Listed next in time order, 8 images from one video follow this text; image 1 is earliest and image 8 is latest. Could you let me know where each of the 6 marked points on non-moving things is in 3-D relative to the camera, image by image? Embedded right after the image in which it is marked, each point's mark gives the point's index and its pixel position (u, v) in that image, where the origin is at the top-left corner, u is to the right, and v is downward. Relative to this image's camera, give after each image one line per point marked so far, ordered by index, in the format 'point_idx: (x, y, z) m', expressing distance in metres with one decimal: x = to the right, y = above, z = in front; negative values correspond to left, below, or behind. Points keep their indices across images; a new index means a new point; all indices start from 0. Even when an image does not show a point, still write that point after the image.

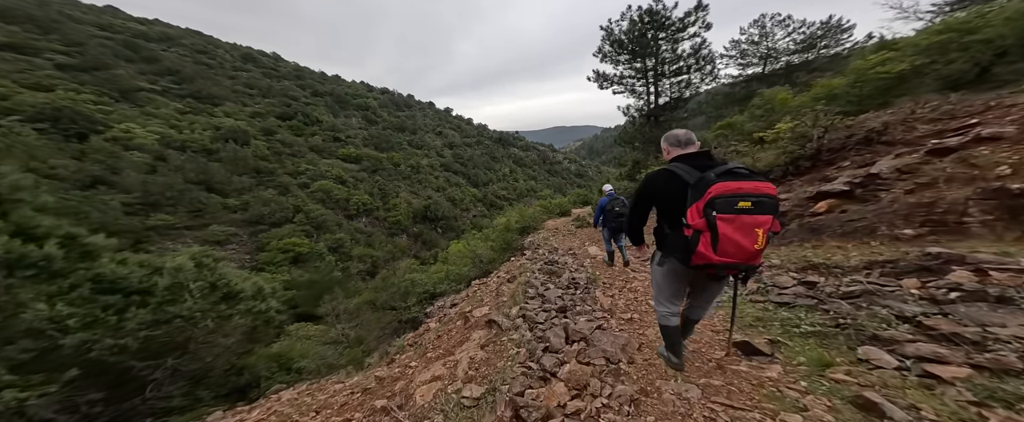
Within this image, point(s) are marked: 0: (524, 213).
0: (+0.7, -0.1, +17.1) m
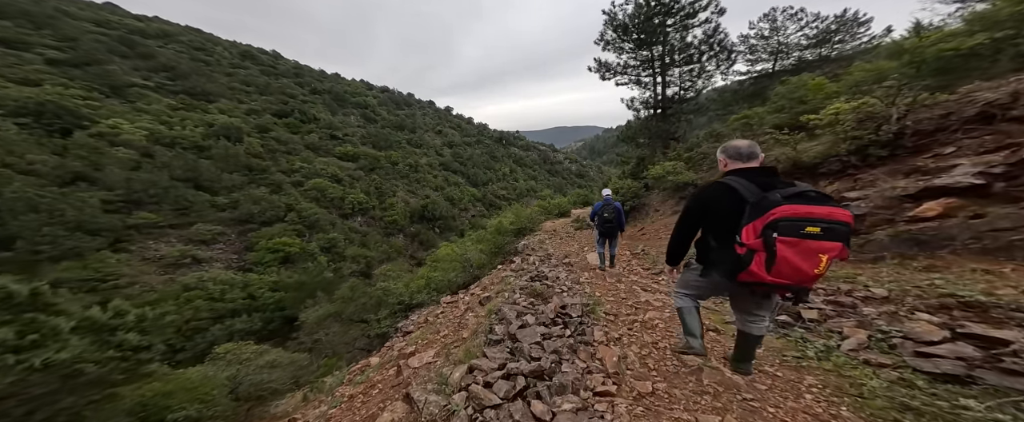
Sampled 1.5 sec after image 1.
0: (+0.5, -0.1, +16.0) m
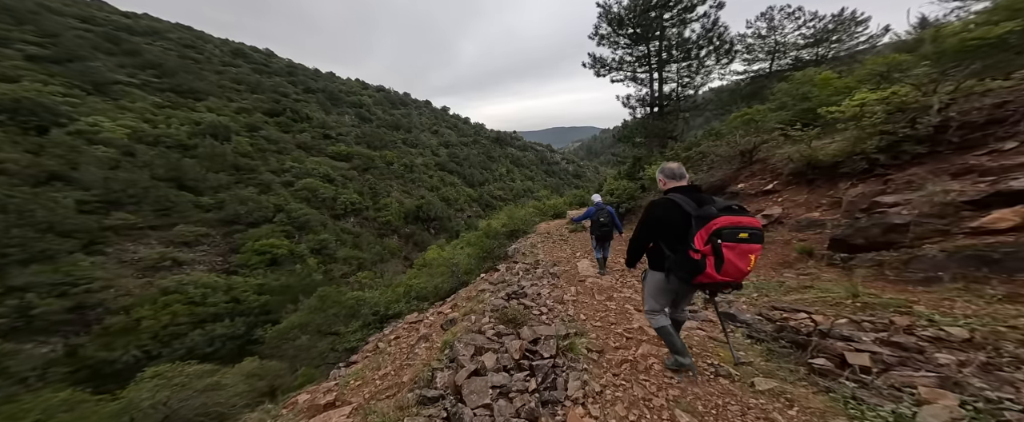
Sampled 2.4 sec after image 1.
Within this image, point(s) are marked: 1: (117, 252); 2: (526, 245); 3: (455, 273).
0: (0.0, -0.2, +15.5) m
1: (-25.4, -2.6, +19.3) m
2: (+0.4, -1.2, +10.0) m
3: (-1.6, -1.8, +8.9) m
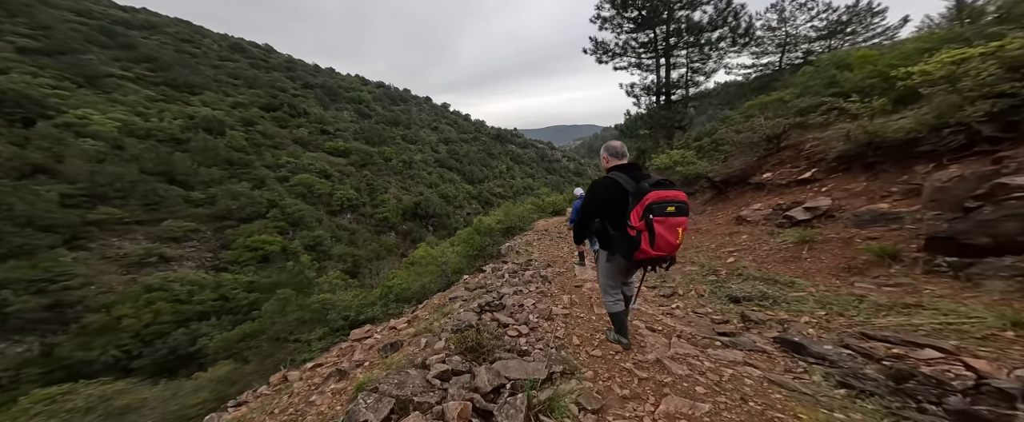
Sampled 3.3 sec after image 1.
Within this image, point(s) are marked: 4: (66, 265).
0: (-0.1, 0.0, +14.7) m
1: (-25.6, -2.3, +18.6) m
2: (+0.2, -1.0, +9.2) m
3: (-1.8, -1.7, +8.1) m
4: (-24.2, -3.0, +16.2) m
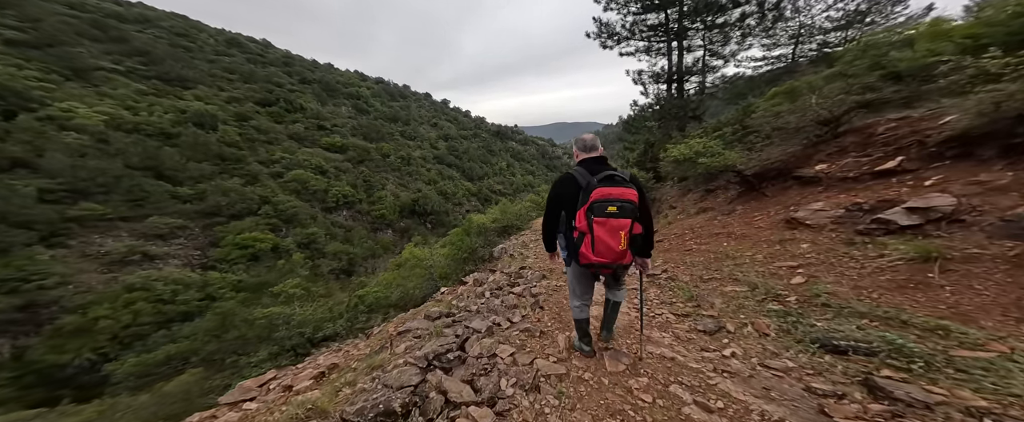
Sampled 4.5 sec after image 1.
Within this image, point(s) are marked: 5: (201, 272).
0: (-0.3, +0.1, +13.9) m
1: (-25.8, -2.0, +17.9) m
2: (+0.1, -0.9, +8.4) m
3: (-2.0, -1.6, +7.3) m
4: (-24.3, -2.7, +15.4) m
5: (-20.3, -4.0, +19.5) m
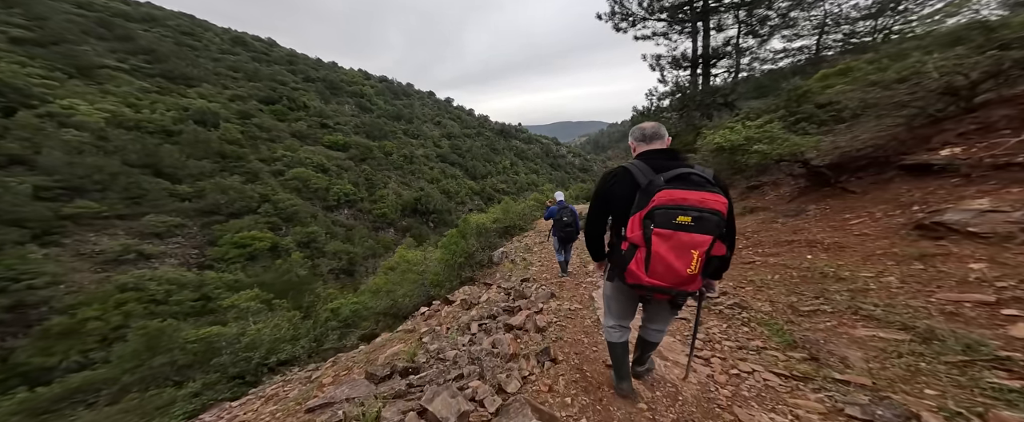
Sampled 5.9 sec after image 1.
0: (-0.1, +0.1, +13.0) m
1: (-25.5, -1.9, +17.4) m
2: (+0.2, -0.9, +7.5) m
3: (-1.9, -1.6, +6.4) m
4: (-24.1, -2.6, +15.0) m
5: (-20.0, -3.9, +19.0) m
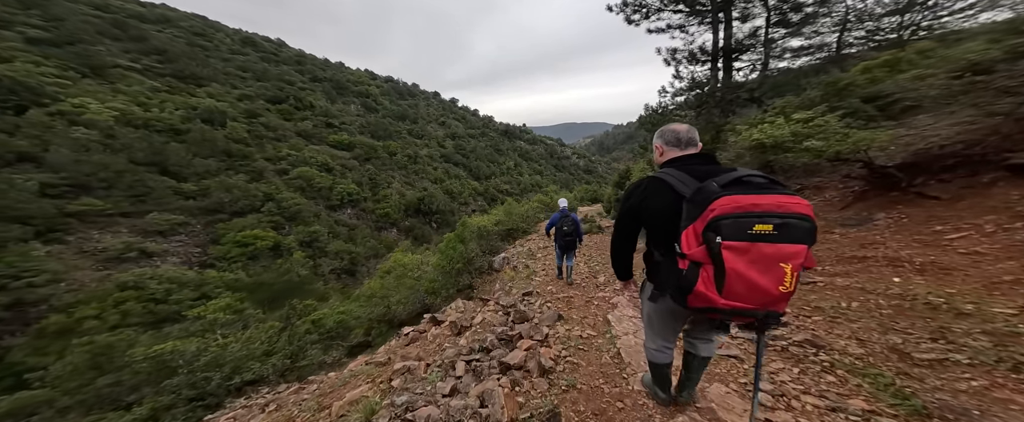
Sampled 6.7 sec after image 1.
0: (+0.1, 0.0, +12.5) m
1: (-25.3, -1.7, +17.4) m
2: (+0.2, -1.0, +7.0) m
3: (-1.9, -1.6, +6.0) m
4: (-23.9, -2.5, +14.9) m
5: (-19.8, -3.8, +18.8) m
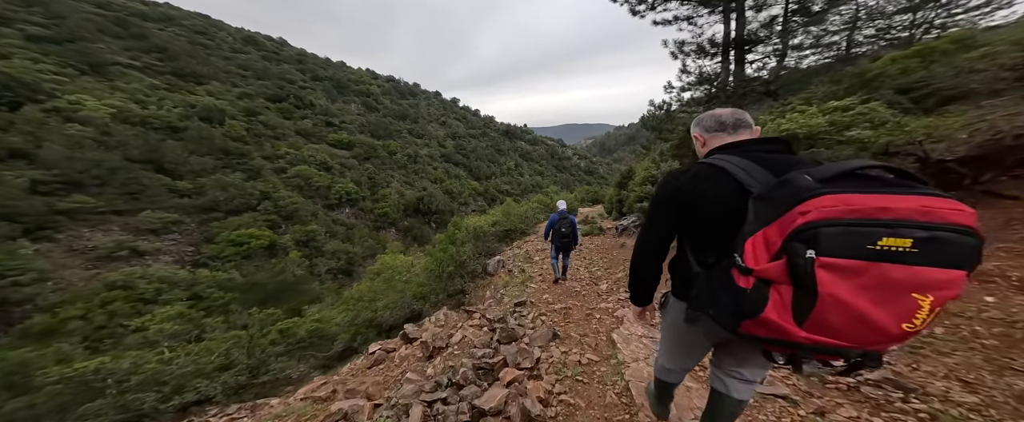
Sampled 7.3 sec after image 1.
0: (0.0, 0.0, +12.1) m
1: (-25.3, -1.6, +17.0) m
2: (+0.1, -1.0, +6.6) m
3: (-2.0, -1.6, +5.6) m
4: (-24.0, -2.3, +14.6) m
5: (-19.8, -3.7, +18.5) m
